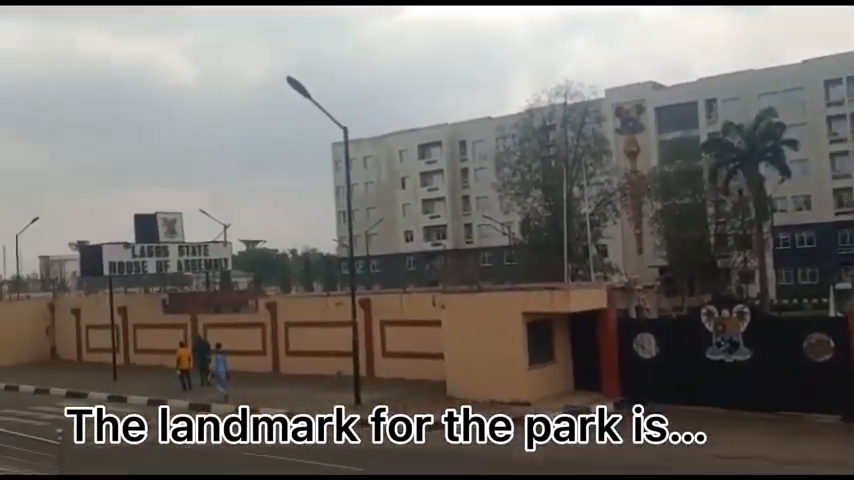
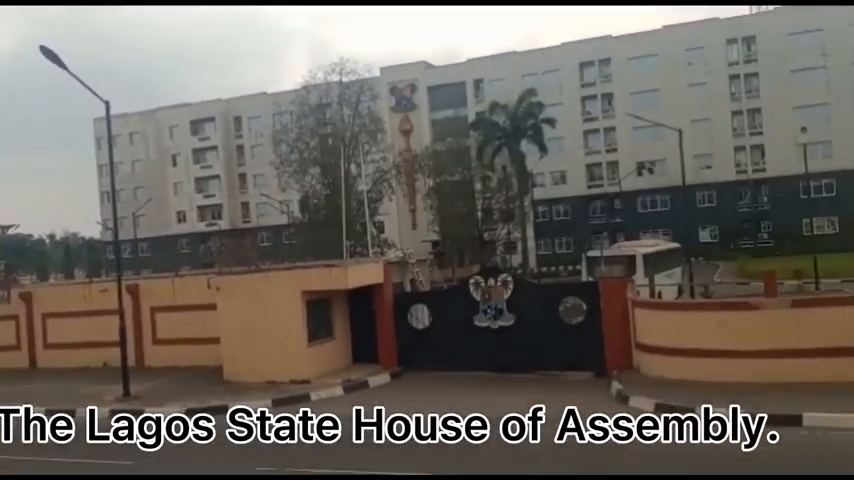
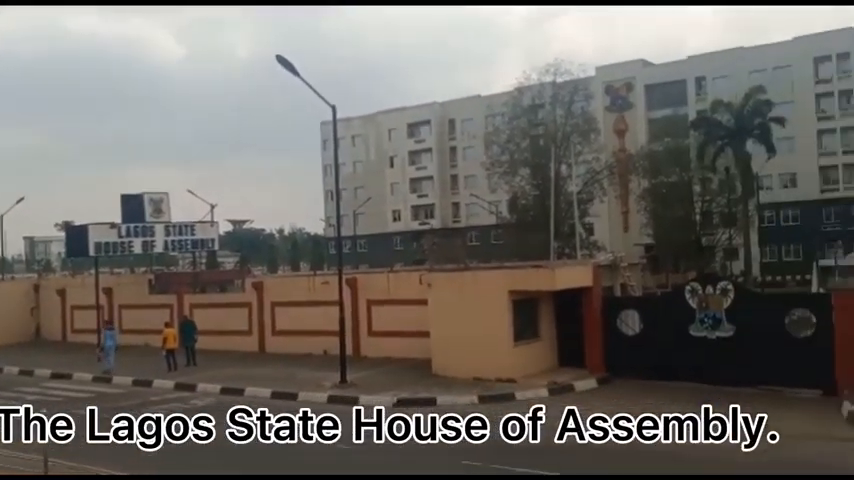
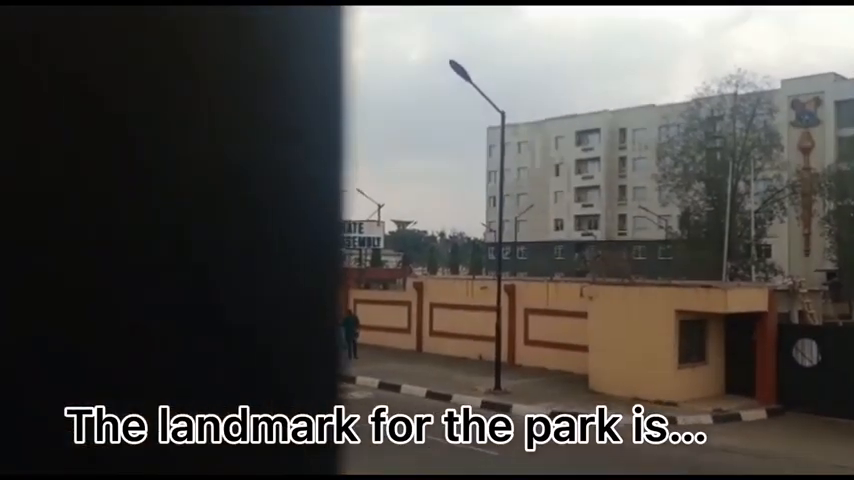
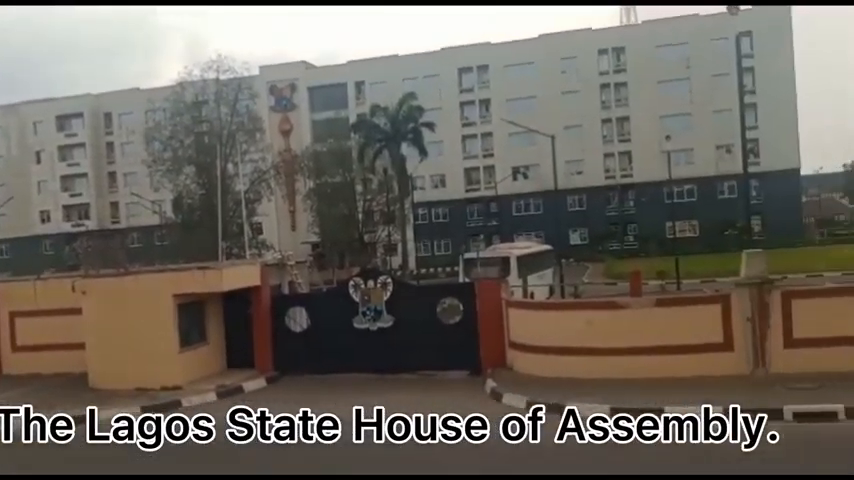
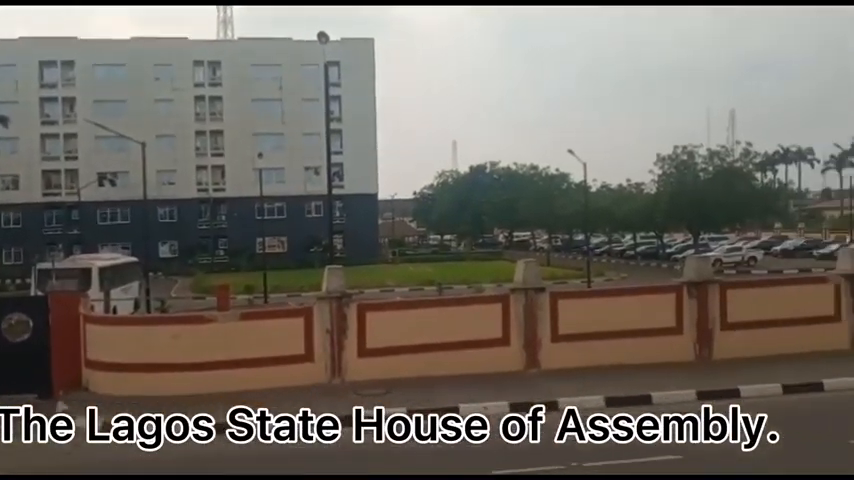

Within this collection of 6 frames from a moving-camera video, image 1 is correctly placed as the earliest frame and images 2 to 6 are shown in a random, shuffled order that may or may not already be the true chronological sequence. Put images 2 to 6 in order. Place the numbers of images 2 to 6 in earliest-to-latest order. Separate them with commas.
4, 3, 2, 5, 6
